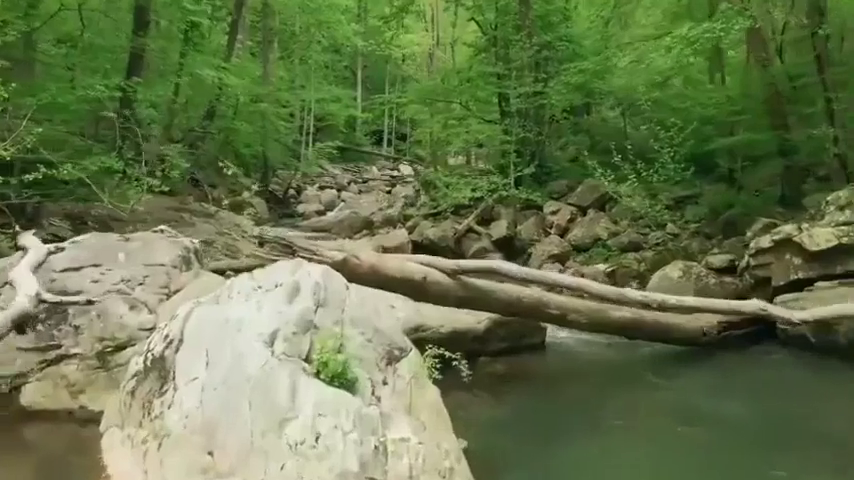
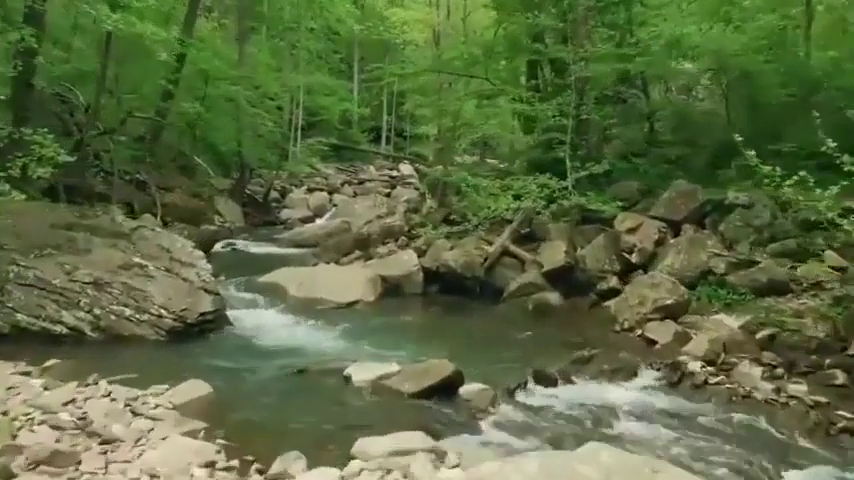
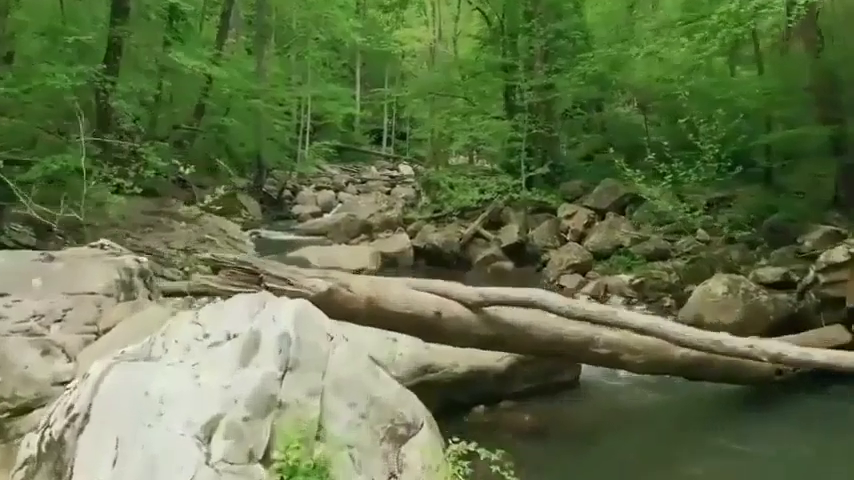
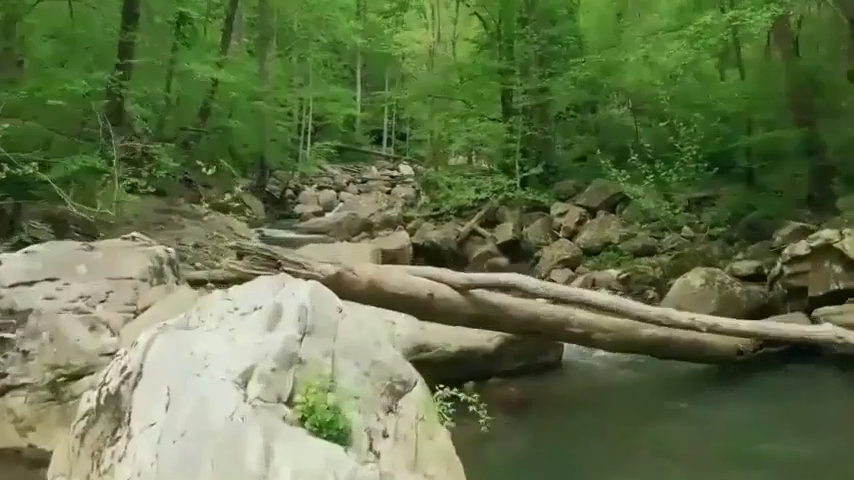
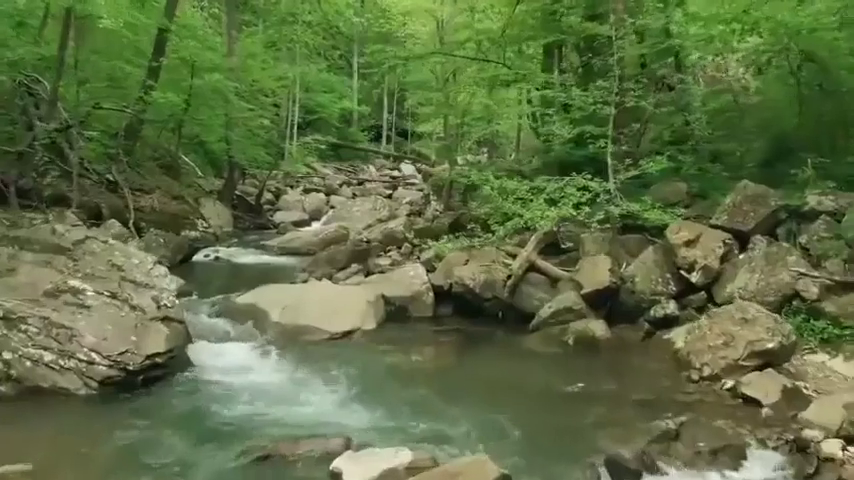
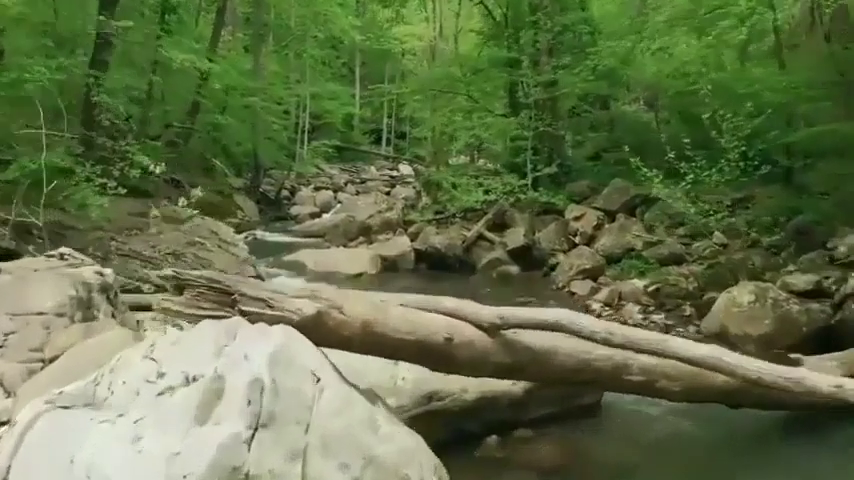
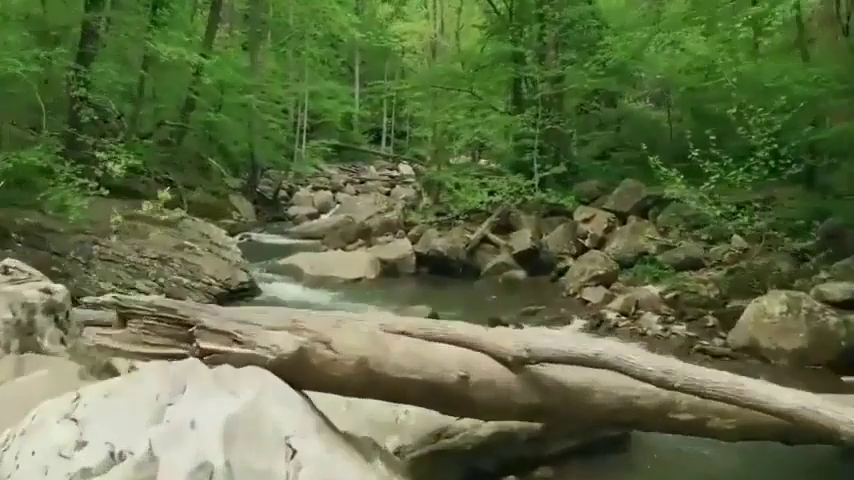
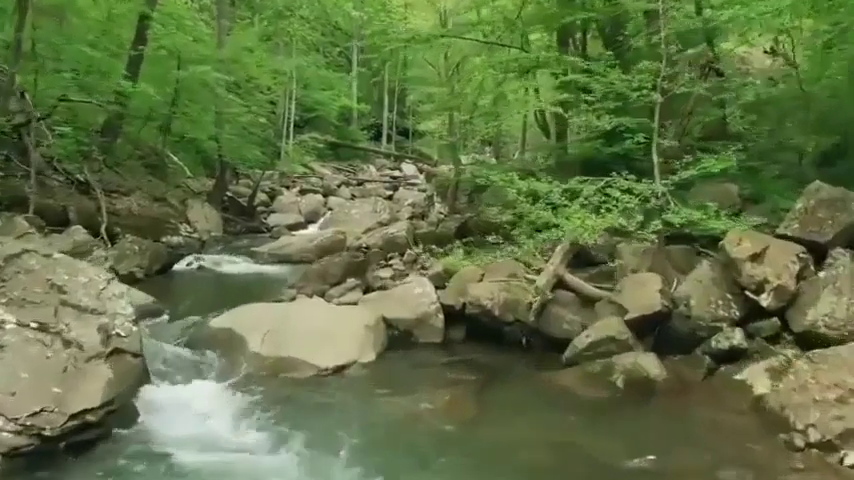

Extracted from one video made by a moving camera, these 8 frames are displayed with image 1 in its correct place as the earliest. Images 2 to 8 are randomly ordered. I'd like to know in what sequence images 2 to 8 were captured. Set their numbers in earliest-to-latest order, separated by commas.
4, 3, 6, 7, 2, 5, 8
